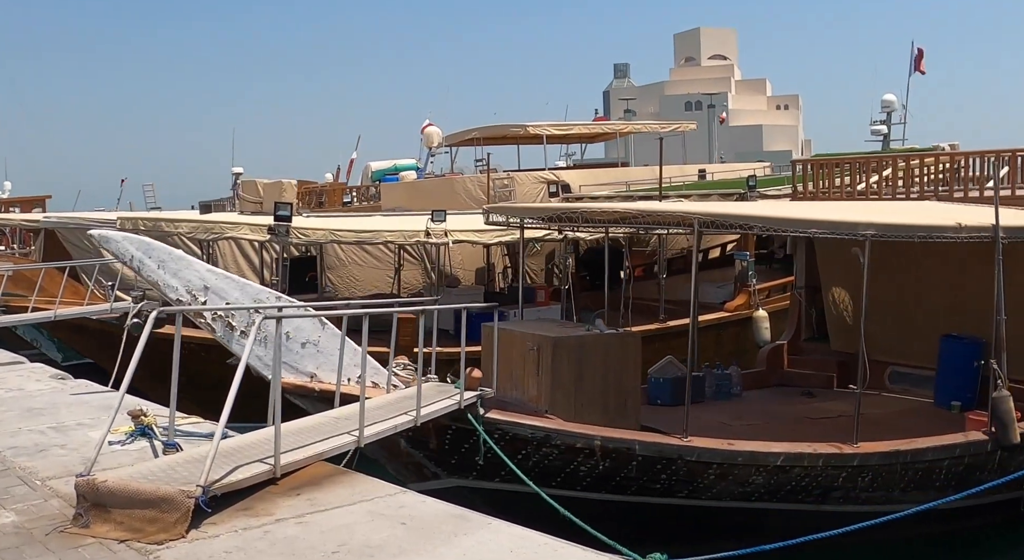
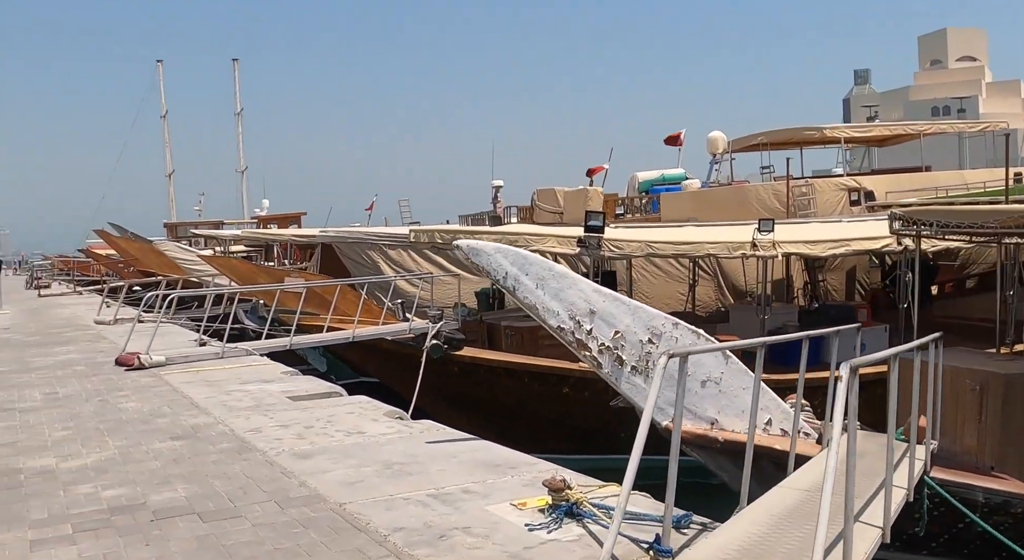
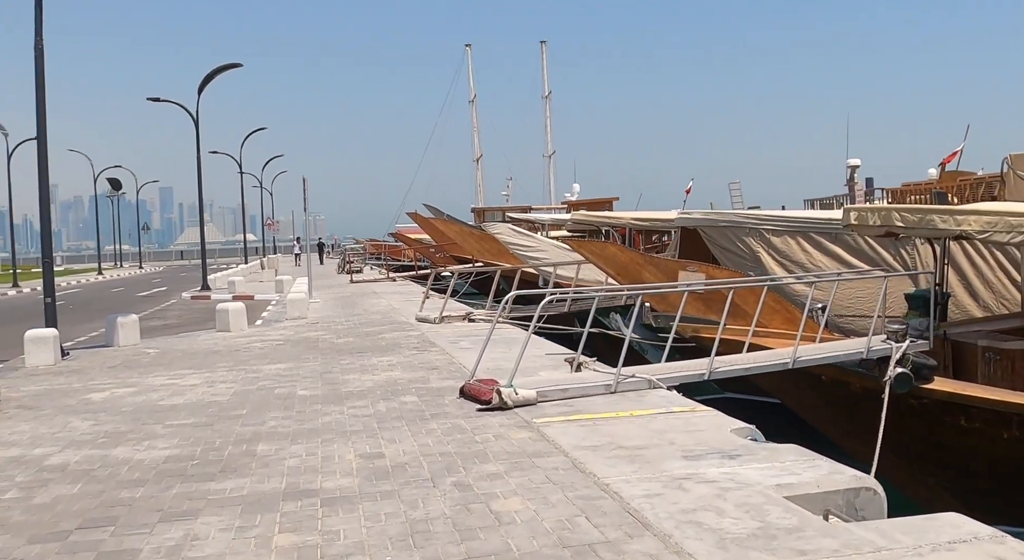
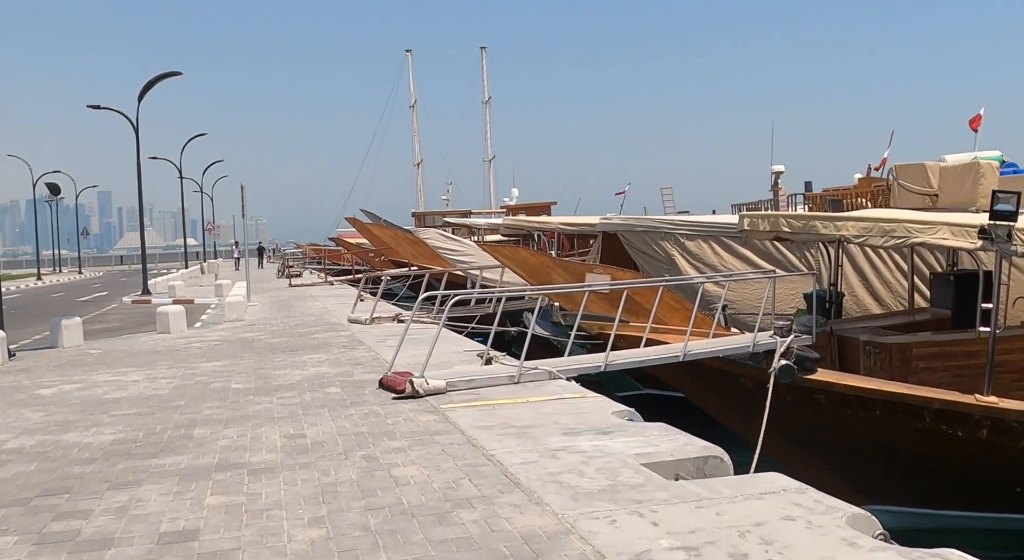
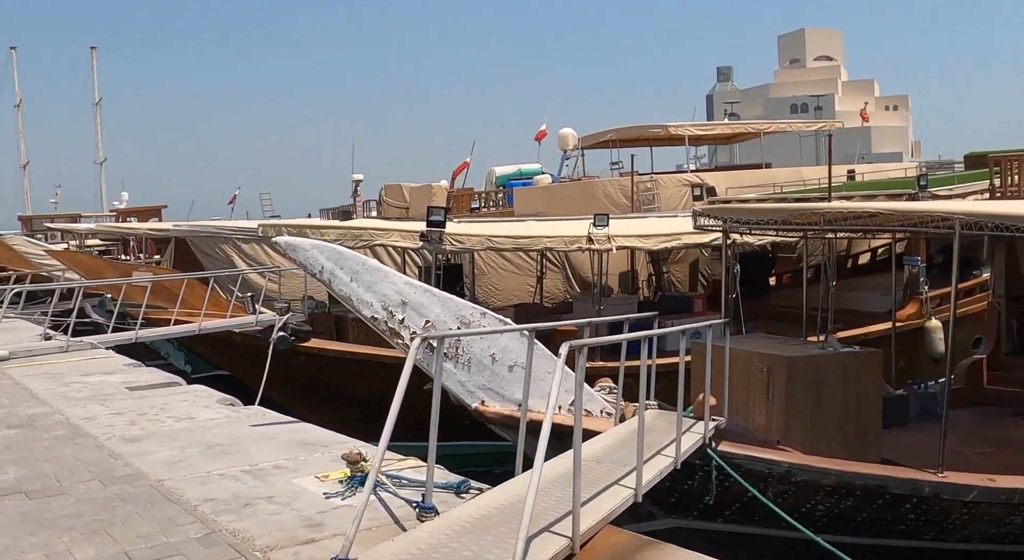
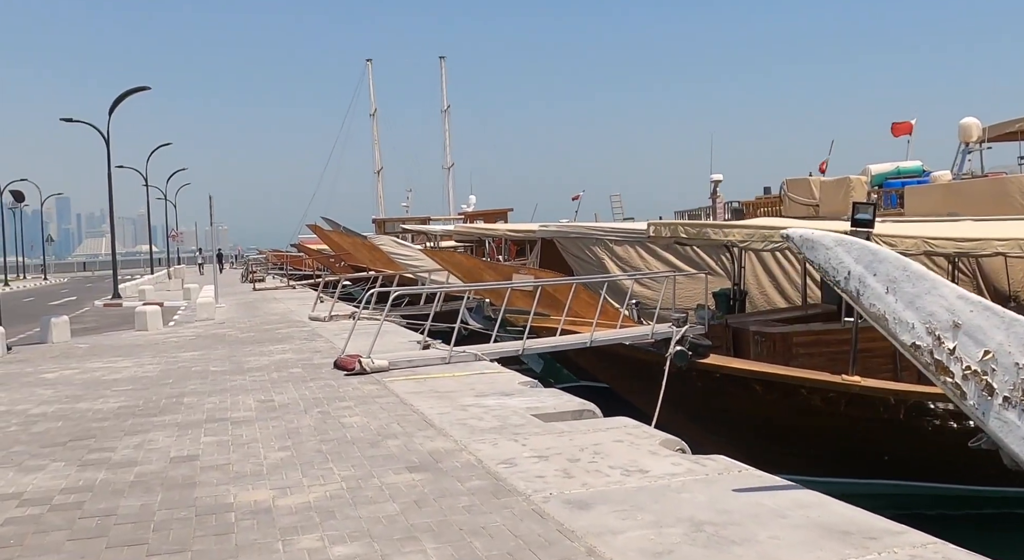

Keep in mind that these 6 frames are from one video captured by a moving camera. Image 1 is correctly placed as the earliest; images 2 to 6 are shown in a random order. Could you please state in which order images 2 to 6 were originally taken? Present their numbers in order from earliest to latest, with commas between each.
5, 2, 6, 4, 3
